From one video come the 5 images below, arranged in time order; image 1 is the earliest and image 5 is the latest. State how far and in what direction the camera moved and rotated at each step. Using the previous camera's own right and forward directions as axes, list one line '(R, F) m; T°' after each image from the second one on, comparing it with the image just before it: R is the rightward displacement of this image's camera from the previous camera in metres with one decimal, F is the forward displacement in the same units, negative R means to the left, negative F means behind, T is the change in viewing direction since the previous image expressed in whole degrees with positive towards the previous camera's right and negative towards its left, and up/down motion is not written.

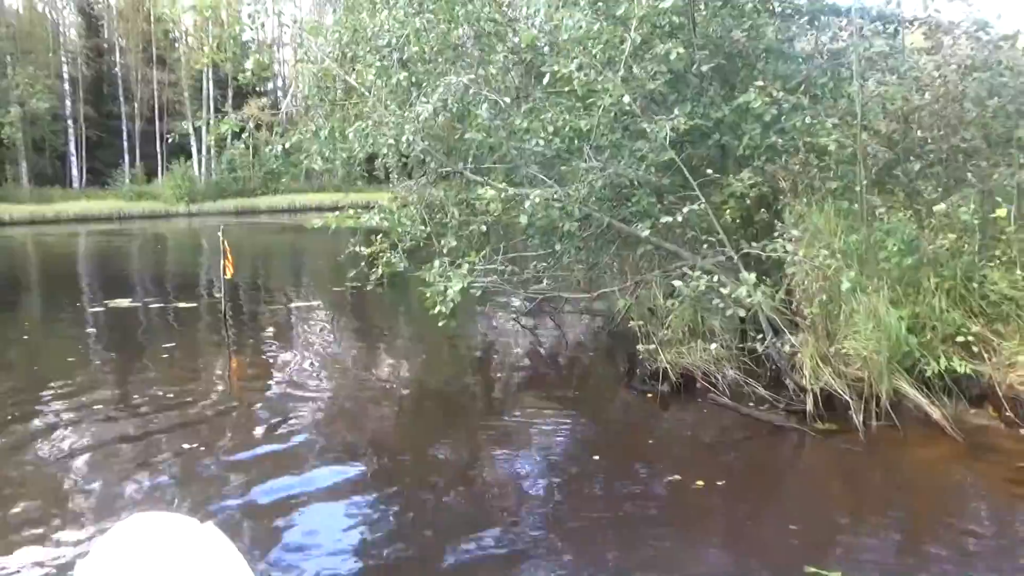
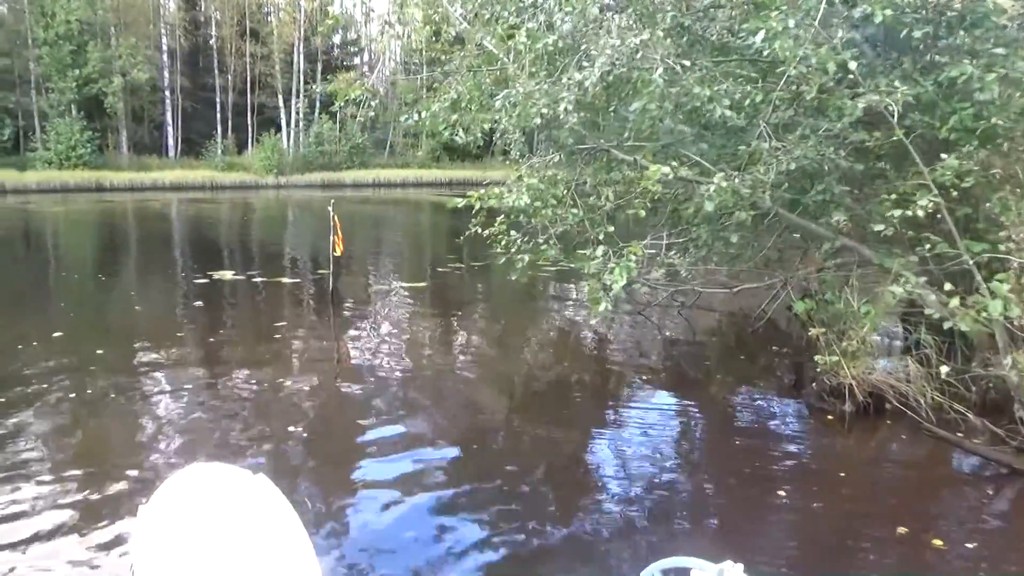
(-0.6, +0.6) m; -5°
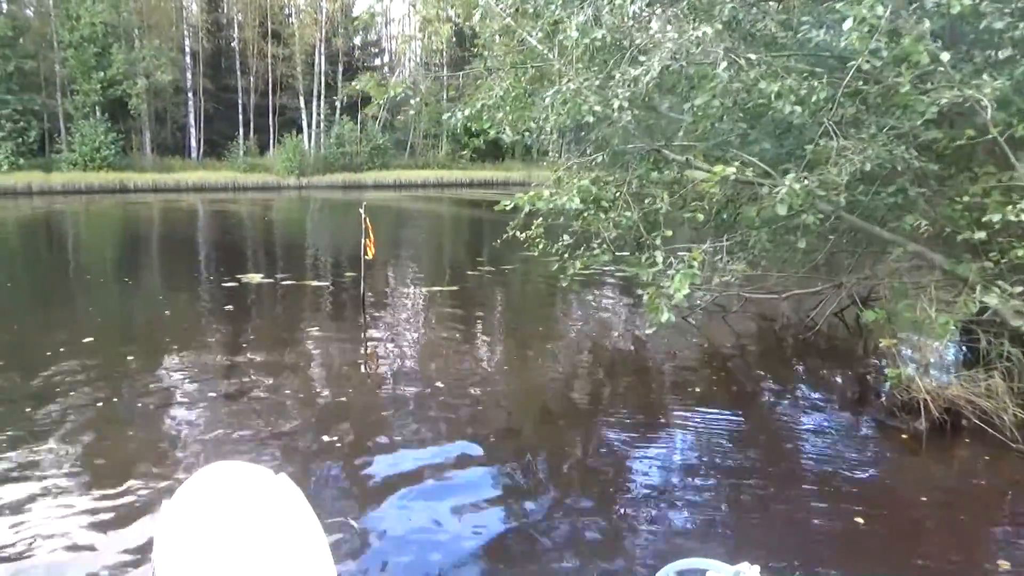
(-0.2, +0.2) m; -1°
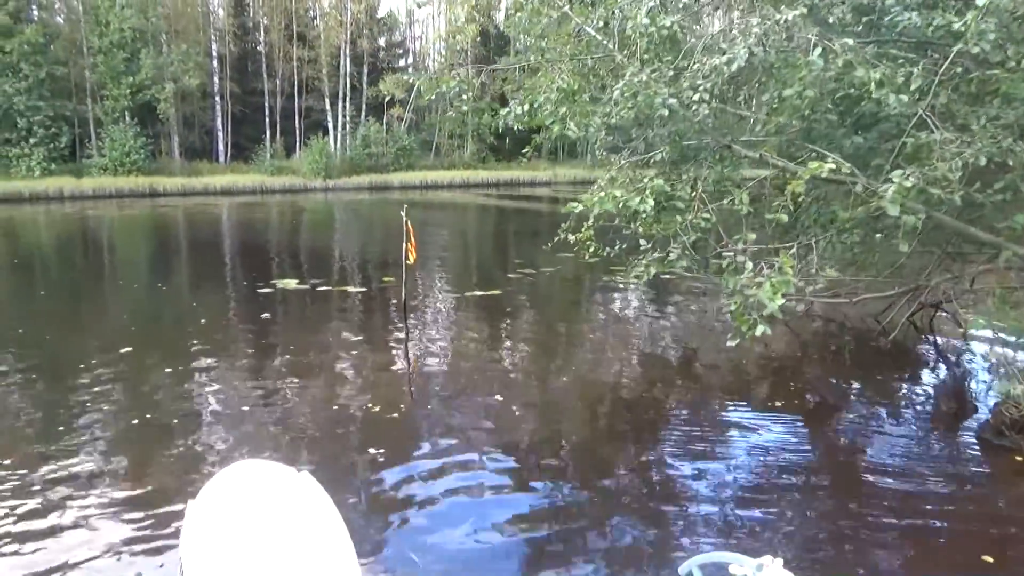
(-0.2, +0.3) m; -2°
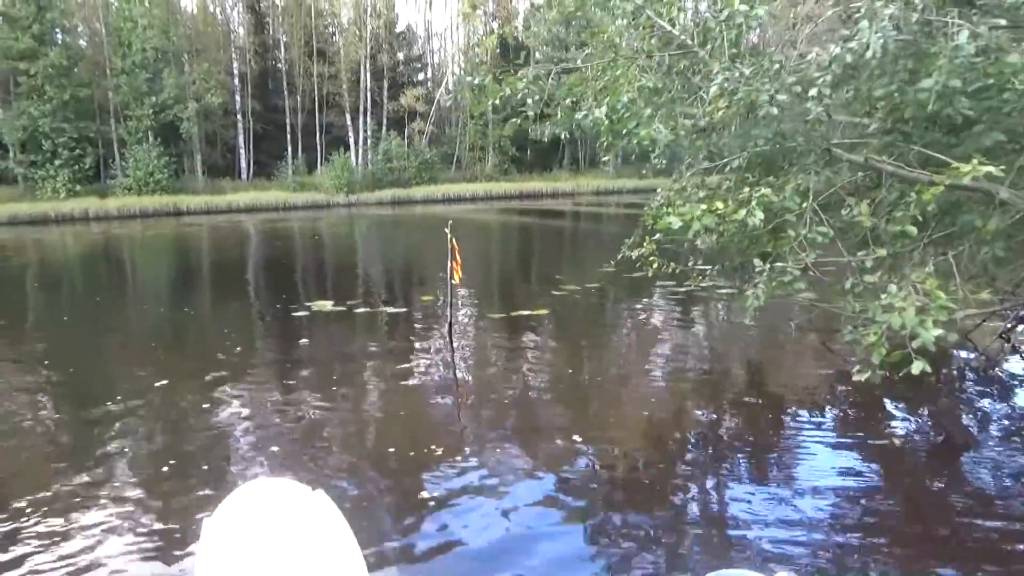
(-0.3, +0.5) m; -1°
